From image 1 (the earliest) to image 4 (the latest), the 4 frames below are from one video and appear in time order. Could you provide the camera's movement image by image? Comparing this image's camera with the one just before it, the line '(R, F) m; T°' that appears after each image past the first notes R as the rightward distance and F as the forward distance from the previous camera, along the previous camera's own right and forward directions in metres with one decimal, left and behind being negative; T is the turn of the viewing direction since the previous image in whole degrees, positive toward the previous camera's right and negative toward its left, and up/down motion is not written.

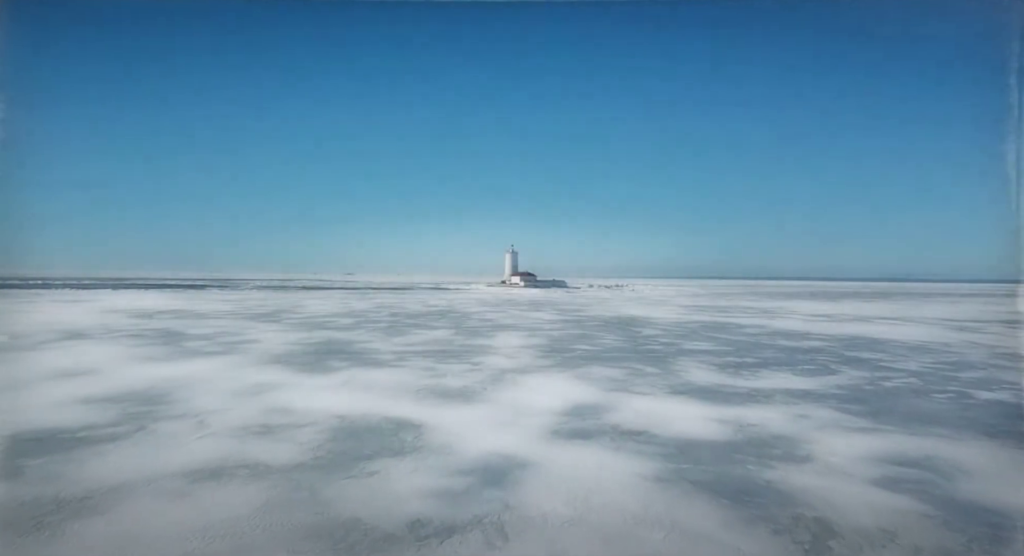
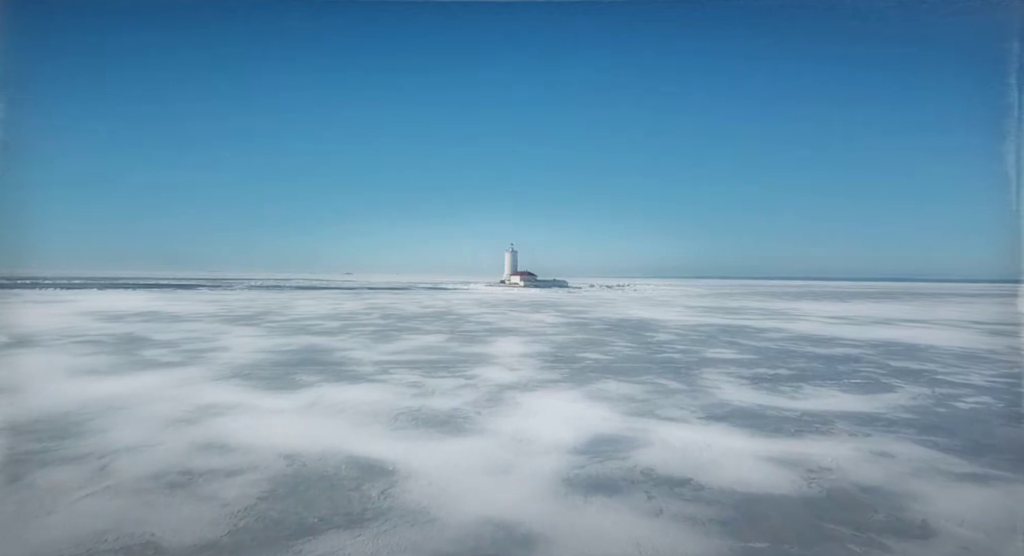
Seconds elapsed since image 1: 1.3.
(0.0, +1.1) m; 0°
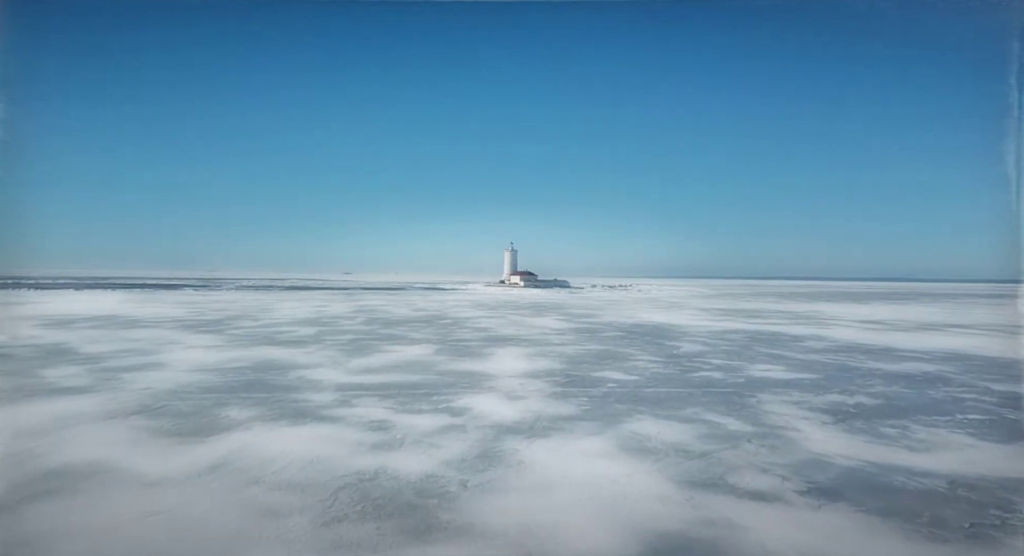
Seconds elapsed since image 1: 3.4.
(0.0, +1.7) m; 0°
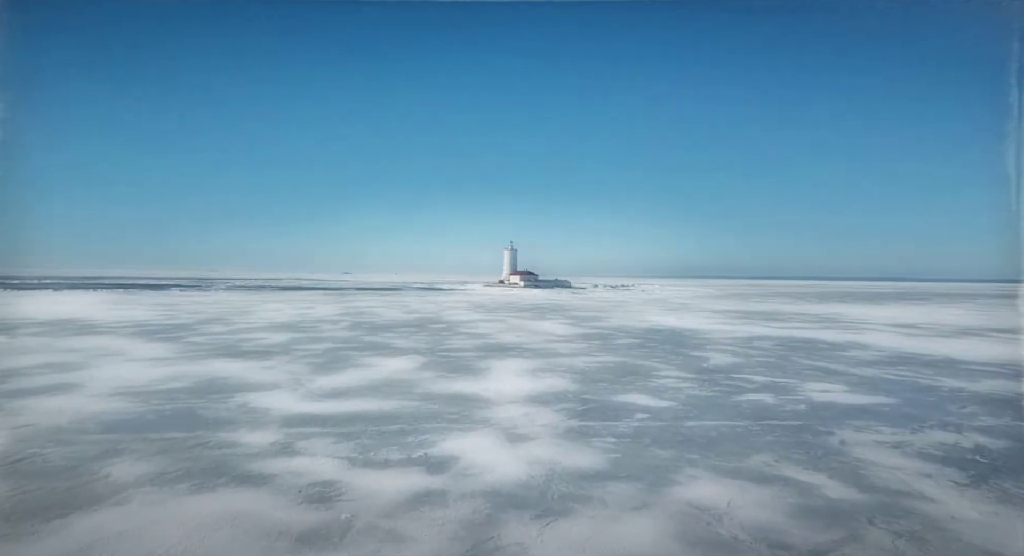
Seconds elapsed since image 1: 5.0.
(0.0, +1.4) m; 0°
